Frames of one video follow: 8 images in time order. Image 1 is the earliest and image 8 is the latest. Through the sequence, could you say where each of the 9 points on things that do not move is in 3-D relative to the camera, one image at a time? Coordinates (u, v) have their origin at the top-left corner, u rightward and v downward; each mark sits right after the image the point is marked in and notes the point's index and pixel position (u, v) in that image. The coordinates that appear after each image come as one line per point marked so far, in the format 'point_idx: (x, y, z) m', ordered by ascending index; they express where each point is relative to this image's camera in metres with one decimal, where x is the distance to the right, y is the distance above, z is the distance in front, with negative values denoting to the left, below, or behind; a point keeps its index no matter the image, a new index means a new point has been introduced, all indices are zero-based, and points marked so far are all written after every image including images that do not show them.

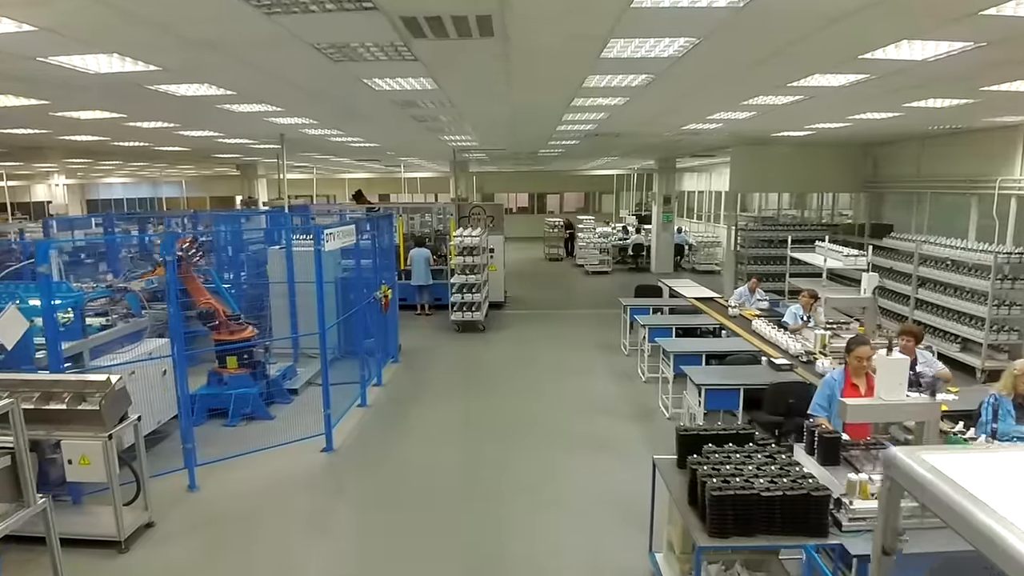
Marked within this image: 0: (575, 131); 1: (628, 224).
0: (+0.8, +1.9, +8.5) m
1: (+3.0, +1.6, +18.3) m
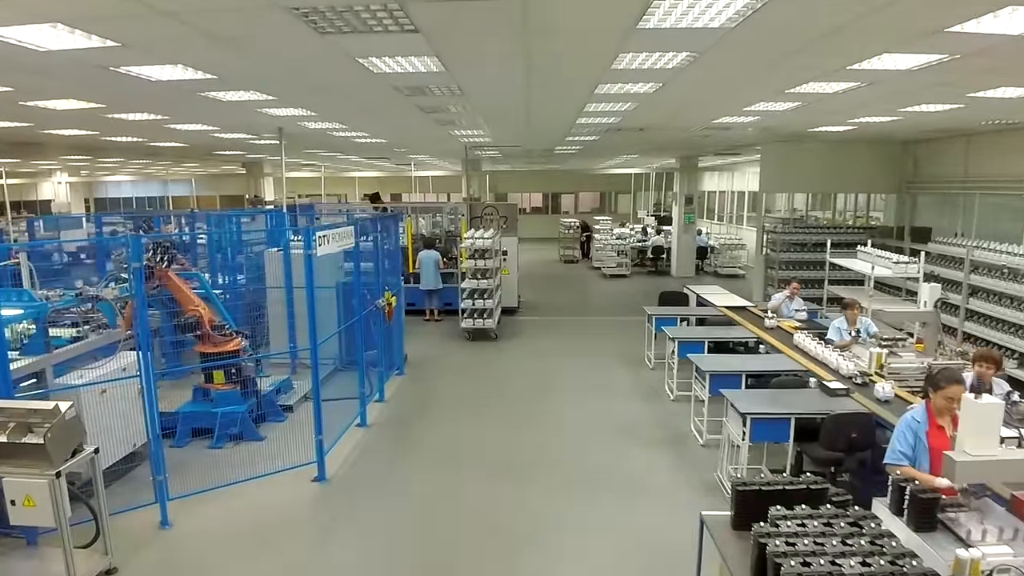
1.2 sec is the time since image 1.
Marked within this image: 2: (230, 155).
0: (+0.9, +1.8, +7.9) m
1: (+3.4, +1.5, +17.7) m
2: (-5.4, +2.5, +13.9) m
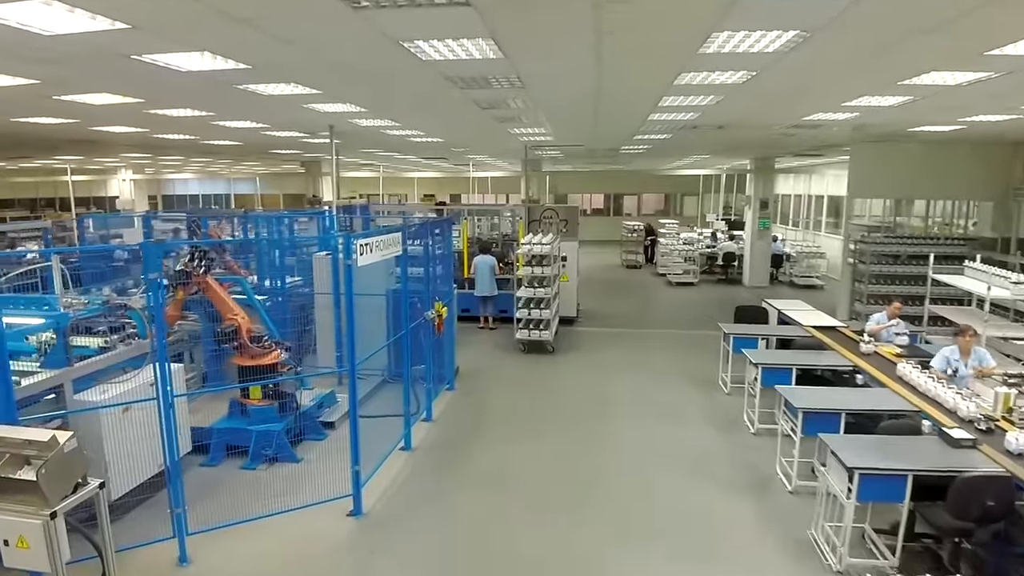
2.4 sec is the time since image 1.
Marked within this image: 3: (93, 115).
0: (+1.6, +1.7, +7.2) m
1: (+4.8, +1.4, +16.8) m
2: (-4.2, +2.5, +13.7) m
3: (-3.7, +1.5, +6.3) m
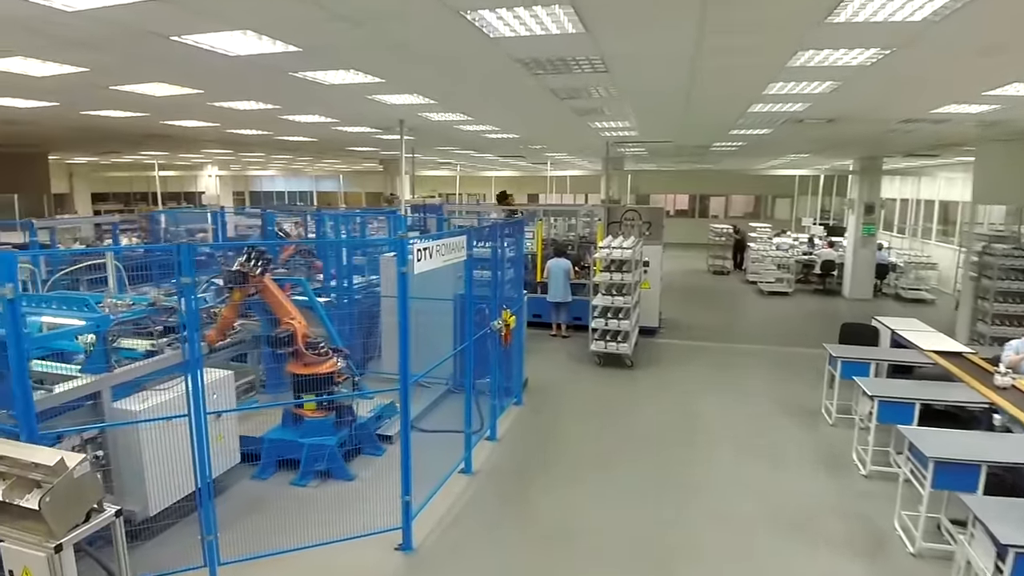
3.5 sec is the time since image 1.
0: (+2.3, +1.5, +6.4) m
1: (+6.5, +1.1, +15.6) m
2: (-2.7, +2.6, +13.5) m
3: (-3.0, +1.5, +6.2) m
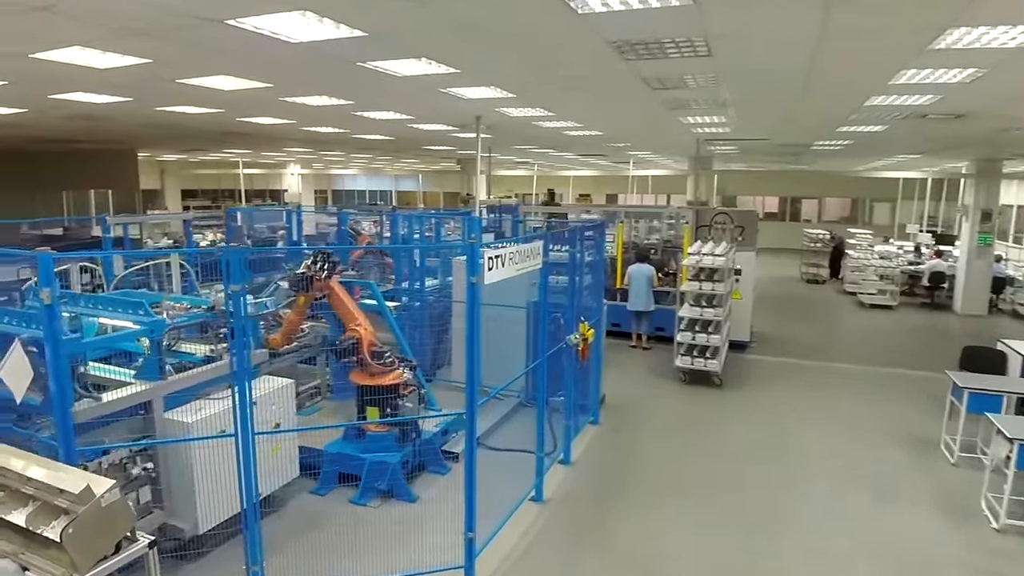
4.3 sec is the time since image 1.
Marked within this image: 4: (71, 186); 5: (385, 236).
0: (+3.0, +1.4, +5.7) m
1: (+8.1, +0.9, +14.4) m
2: (-1.3, +2.5, +13.3) m
3: (-2.3, +1.5, +6.0) m
4: (-9.2, +2.1, +14.9) m
5: (-1.7, +0.7, +9.4) m
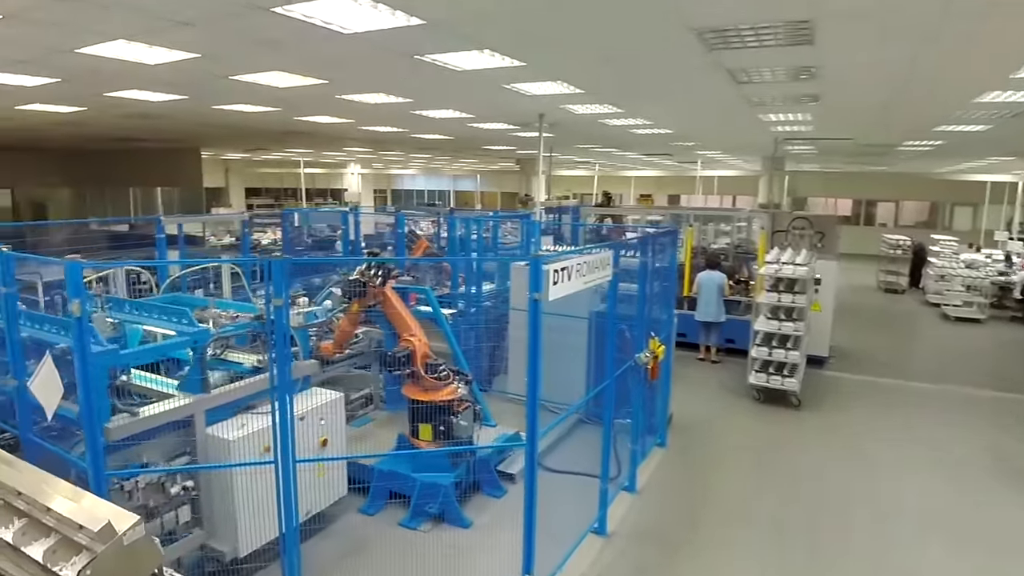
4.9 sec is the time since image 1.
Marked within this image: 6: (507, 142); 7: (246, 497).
0: (+3.5, +1.3, +5.1) m
1: (+9.3, +0.7, +13.4) m
2: (-0.2, +2.5, +13.0) m
3: (-1.8, +1.5, +5.8) m
4: (-7.9, +2.2, +15.3) m
5: (-0.9, +0.6, +9.1) m
6: (-0.1, +2.1, +10.5) m
7: (-1.3, -1.0, +3.5) m
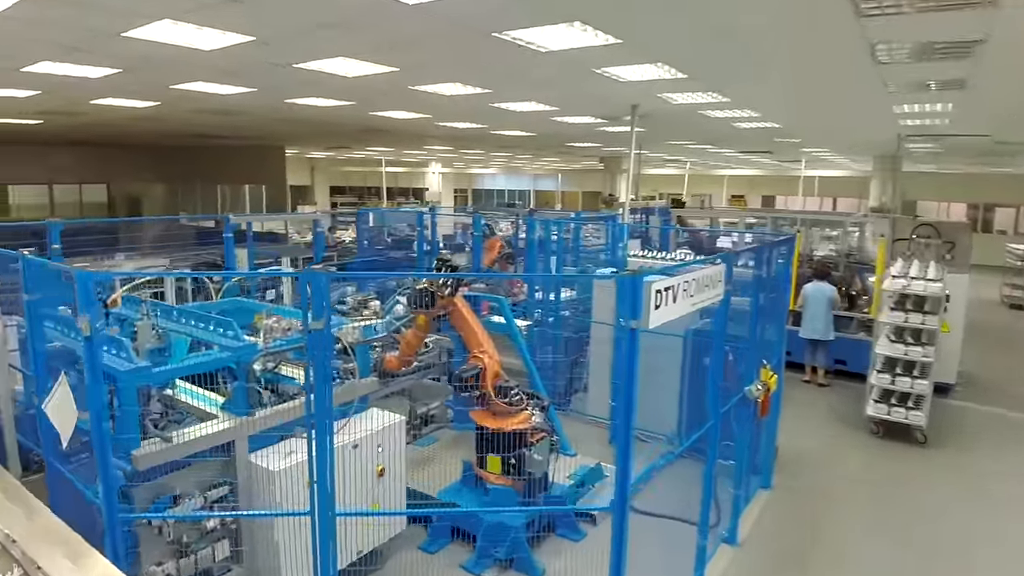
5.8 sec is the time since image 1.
0: (+4.0, +1.1, +4.2) m
1: (+10.7, +0.4, +11.7) m
2: (+1.3, +2.4, +12.4) m
3: (-1.1, +1.5, +5.5) m
4: (-6.1, +2.3, +15.5) m
5: (+0.1, +0.6, +8.6) m
6: (+1.1, +2.0, +9.9) m
7: (-0.9, -1.1, +3.1) m
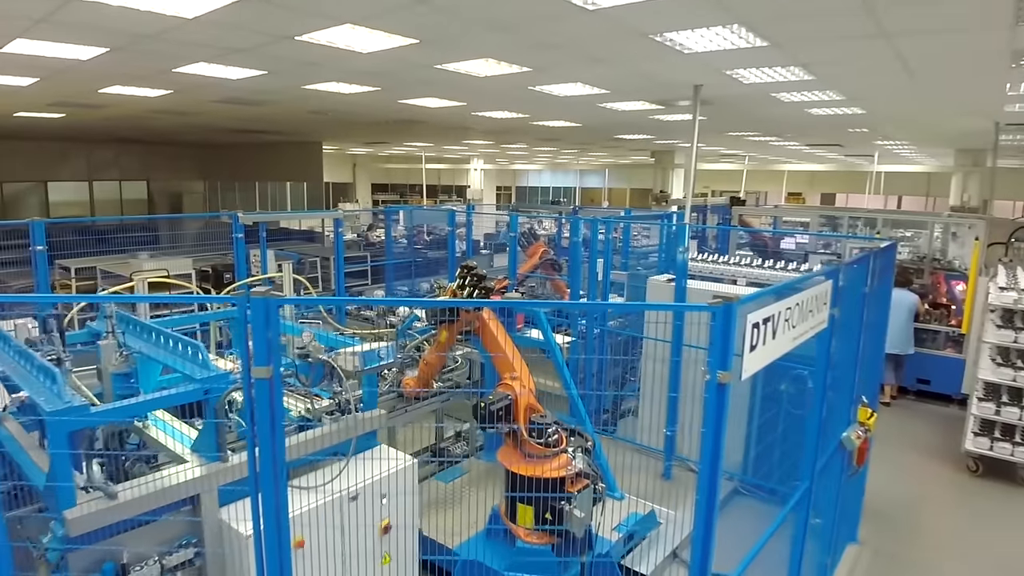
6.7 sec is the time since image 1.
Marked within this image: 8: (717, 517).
0: (+4.2, +1.0, +3.3) m
1: (+11.3, +0.2, +10.4) m
2: (+2.0, +2.3, +11.7) m
3: (-0.9, +1.4, +4.9) m
4: (-5.2, +2.3, +15.2) m
5: (+0.6, +0.5, +8.0) m
6: (+1.6, +2.0, +9.1) m
7: (-0.8, -1.1, +2.5) m
8: (+0.5, -0.6, +1.9) m
